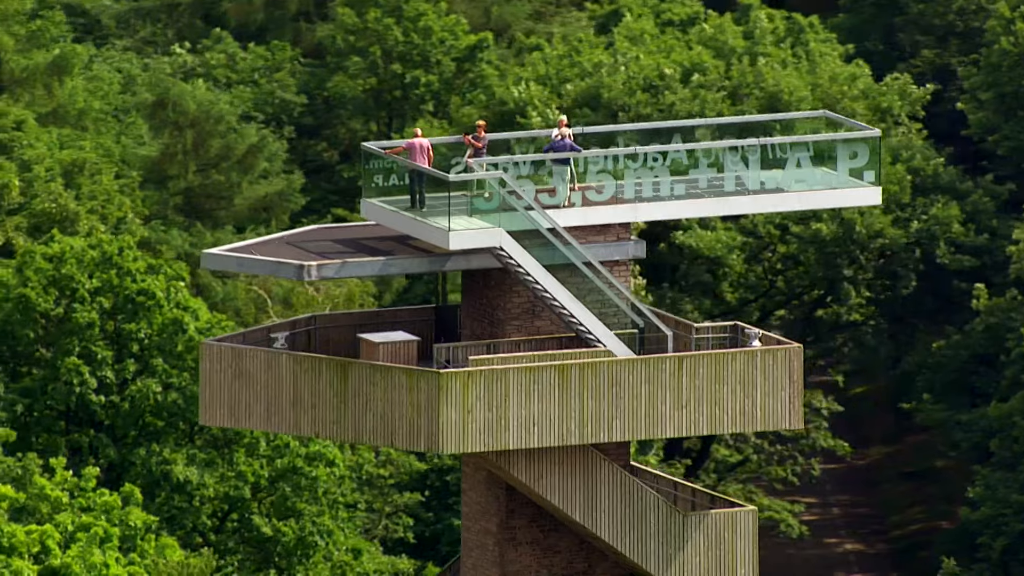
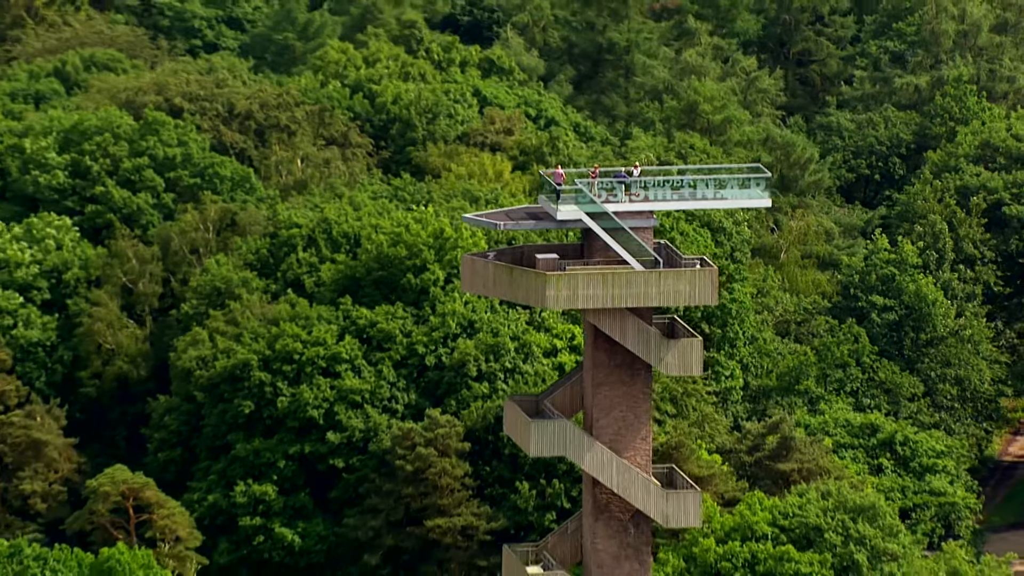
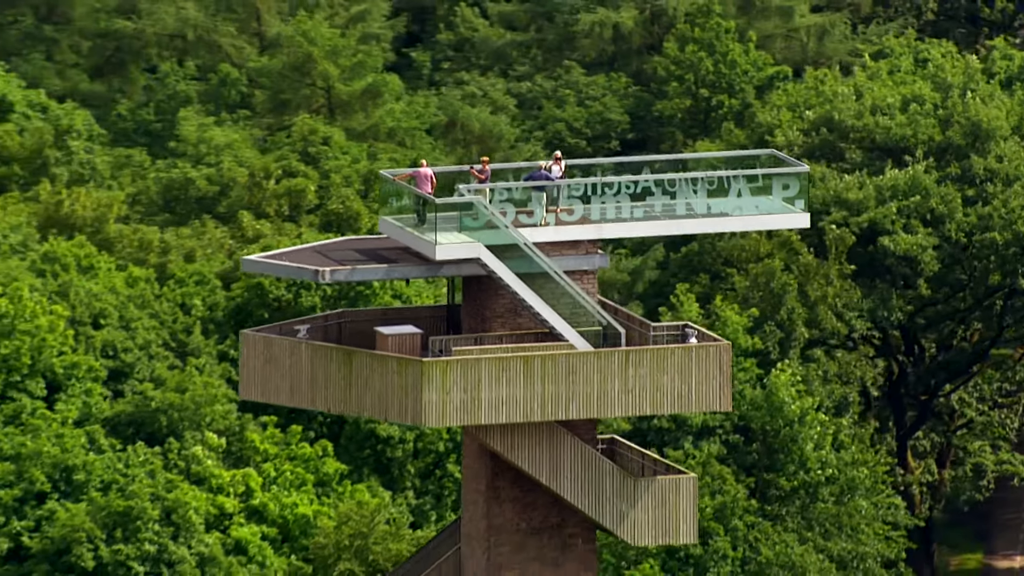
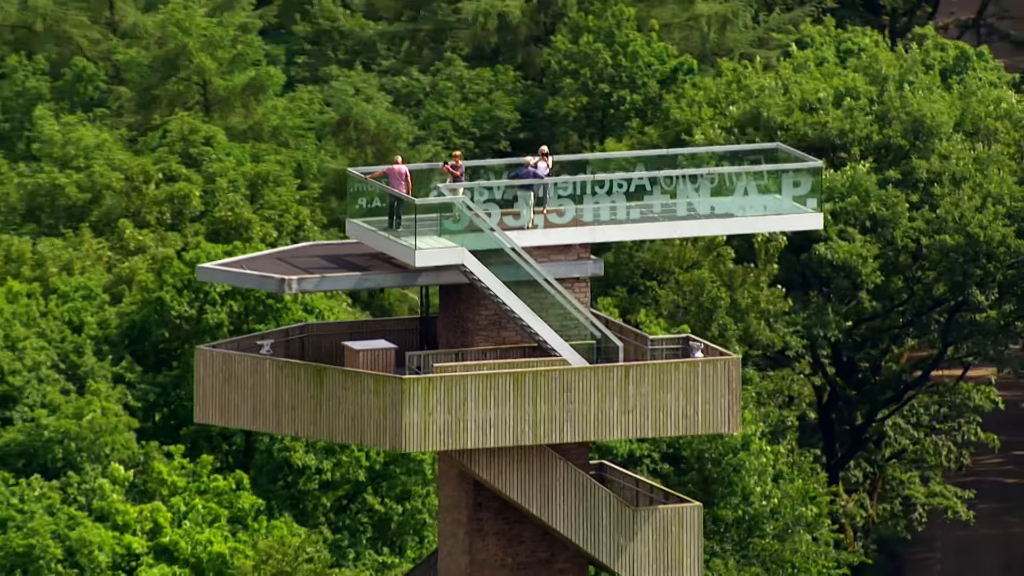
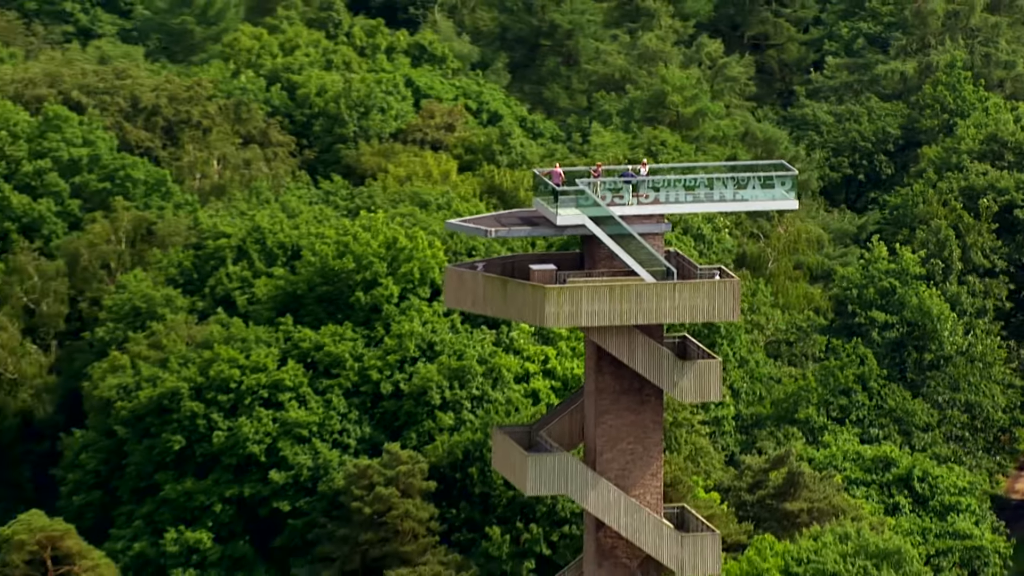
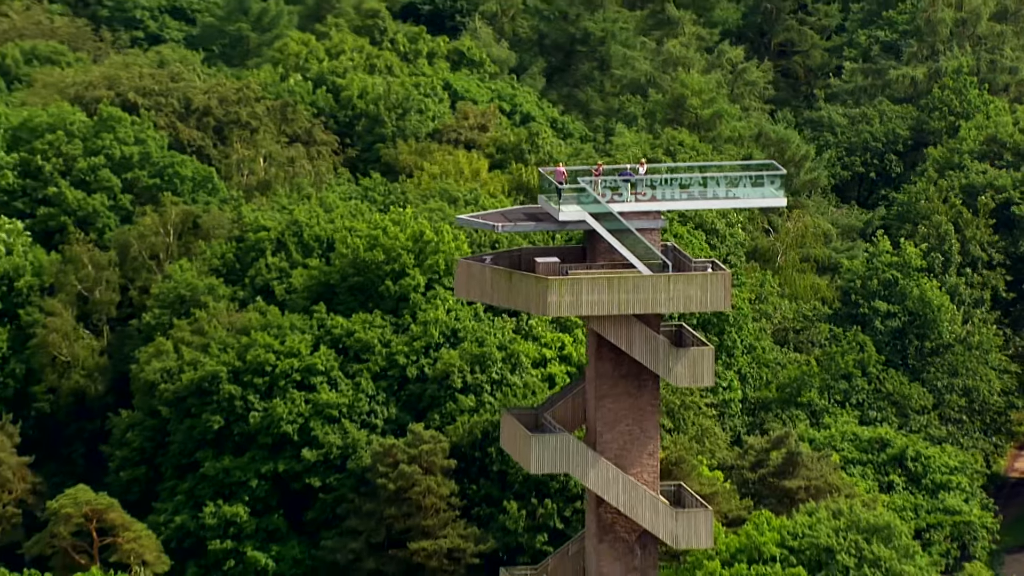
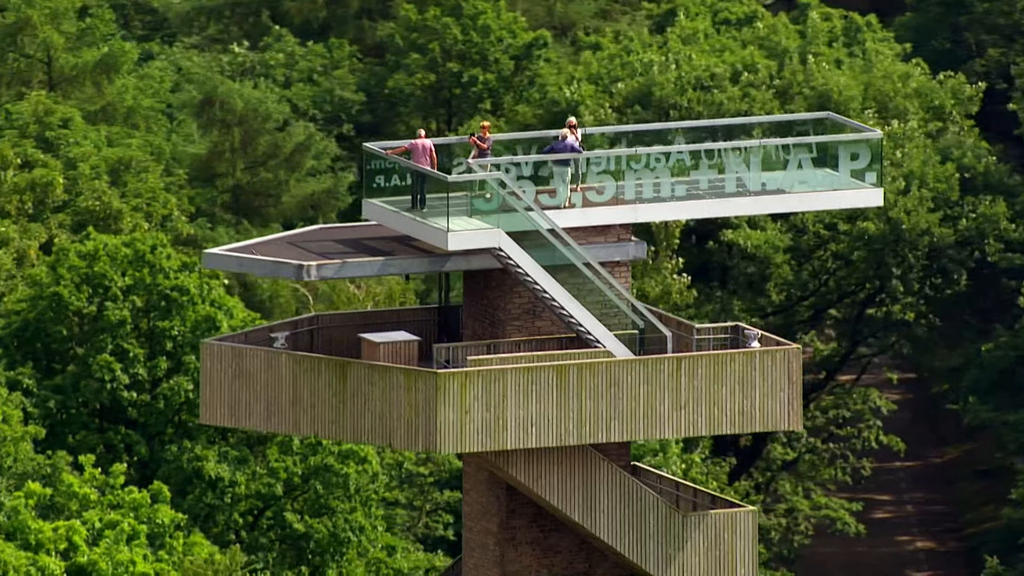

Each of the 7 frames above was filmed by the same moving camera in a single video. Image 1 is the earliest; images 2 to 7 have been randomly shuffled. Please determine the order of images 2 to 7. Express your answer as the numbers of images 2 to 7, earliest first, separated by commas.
7, 4, 3, 5, 6, 2
